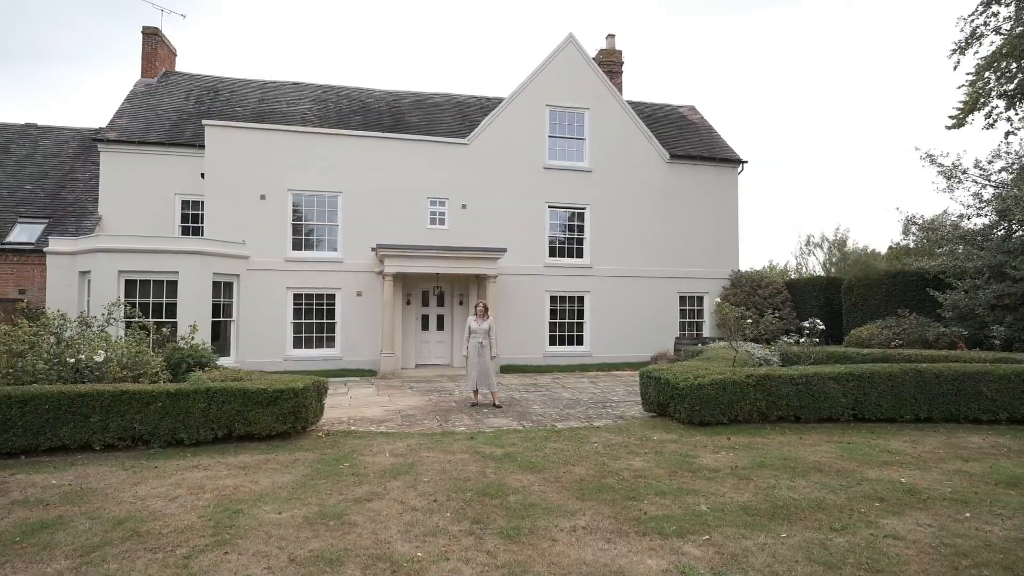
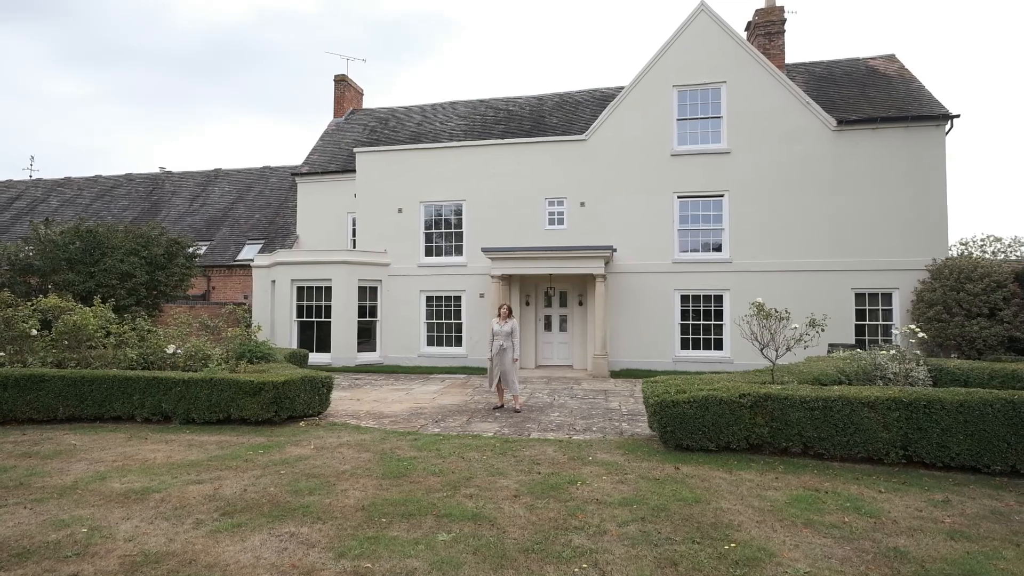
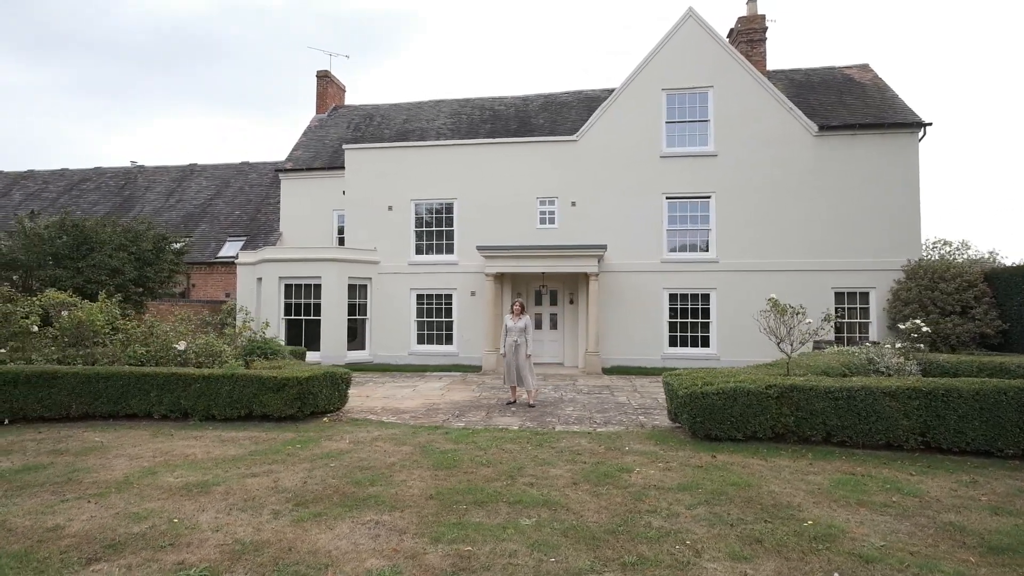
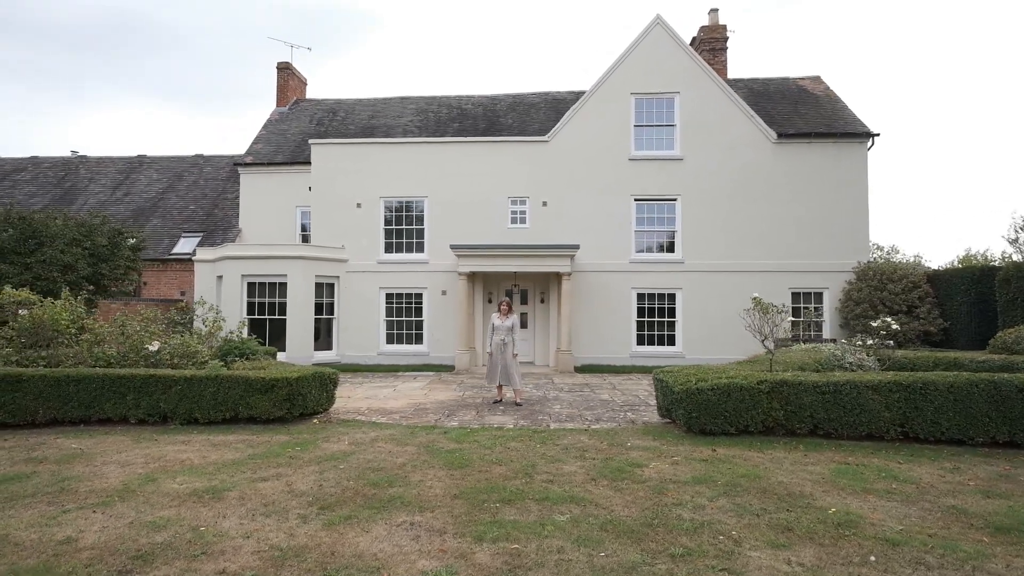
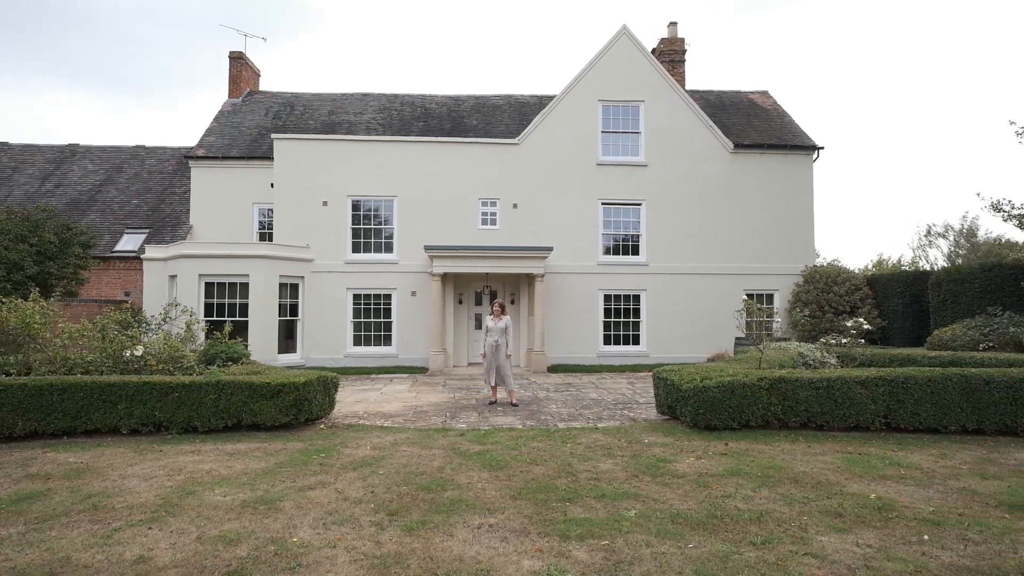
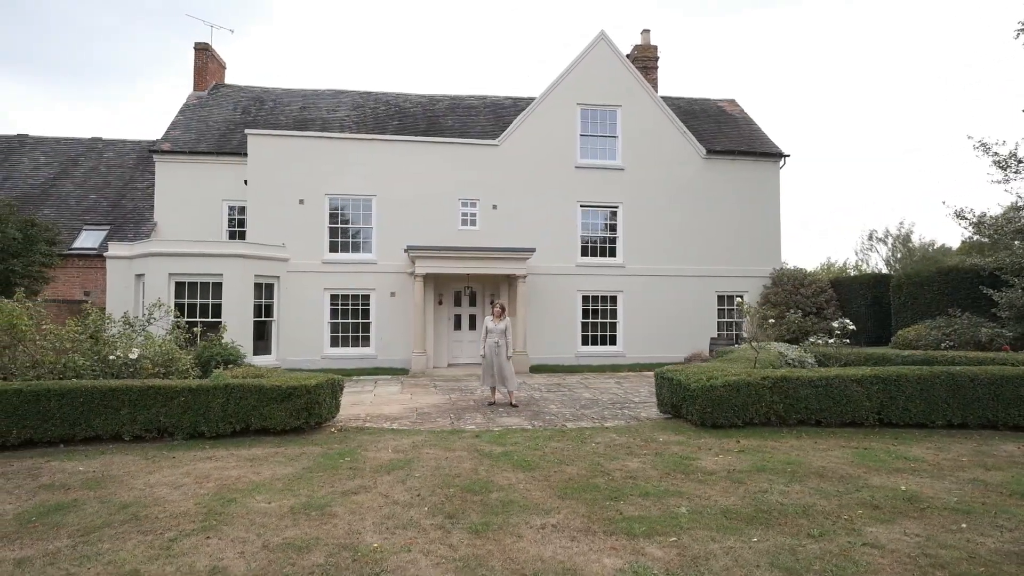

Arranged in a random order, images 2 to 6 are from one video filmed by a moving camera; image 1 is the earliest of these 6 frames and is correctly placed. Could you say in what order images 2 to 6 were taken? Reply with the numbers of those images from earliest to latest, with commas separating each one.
6, 5, 4, 3, 2
